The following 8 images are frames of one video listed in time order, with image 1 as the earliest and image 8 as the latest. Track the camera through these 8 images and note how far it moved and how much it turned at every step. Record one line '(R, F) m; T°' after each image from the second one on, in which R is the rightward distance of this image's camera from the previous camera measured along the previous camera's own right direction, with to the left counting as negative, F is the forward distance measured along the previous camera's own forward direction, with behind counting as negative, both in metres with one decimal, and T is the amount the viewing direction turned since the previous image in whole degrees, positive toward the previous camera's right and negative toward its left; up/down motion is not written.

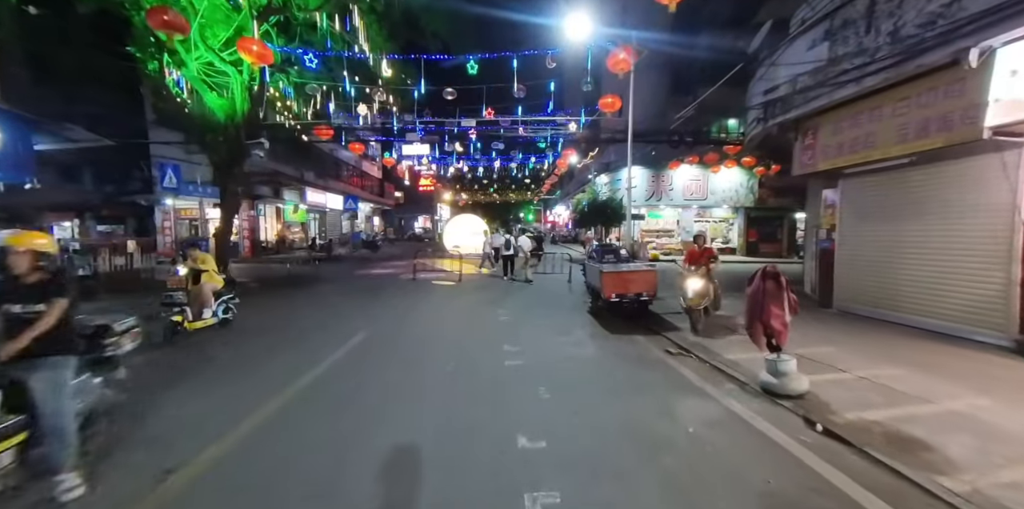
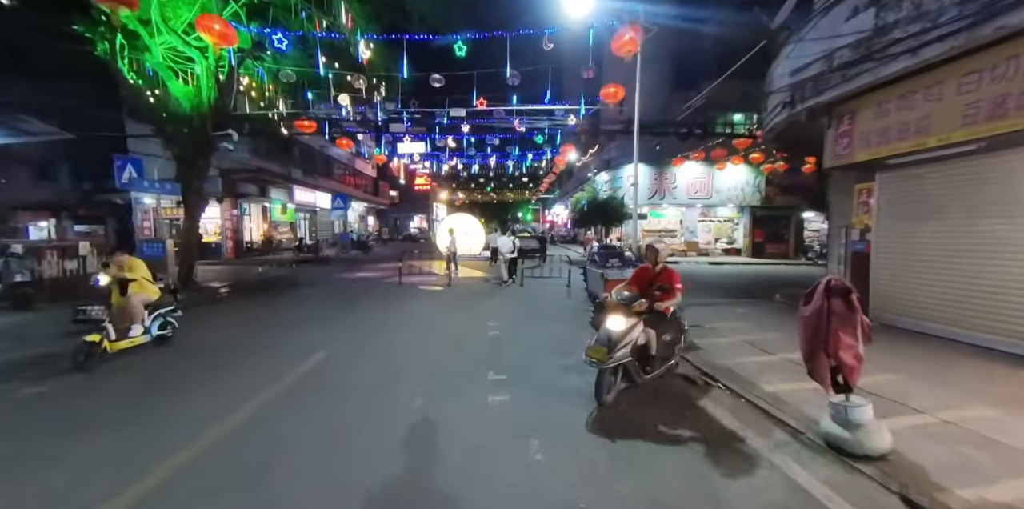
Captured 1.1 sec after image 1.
(+0.2, +1.3) m; 0°
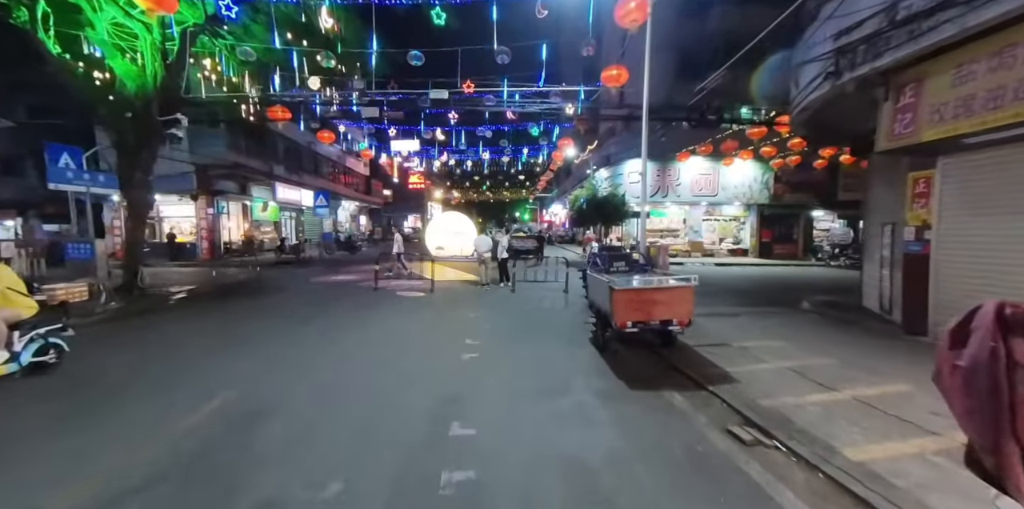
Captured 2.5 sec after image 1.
(+0.3, +1.6) m; 0°
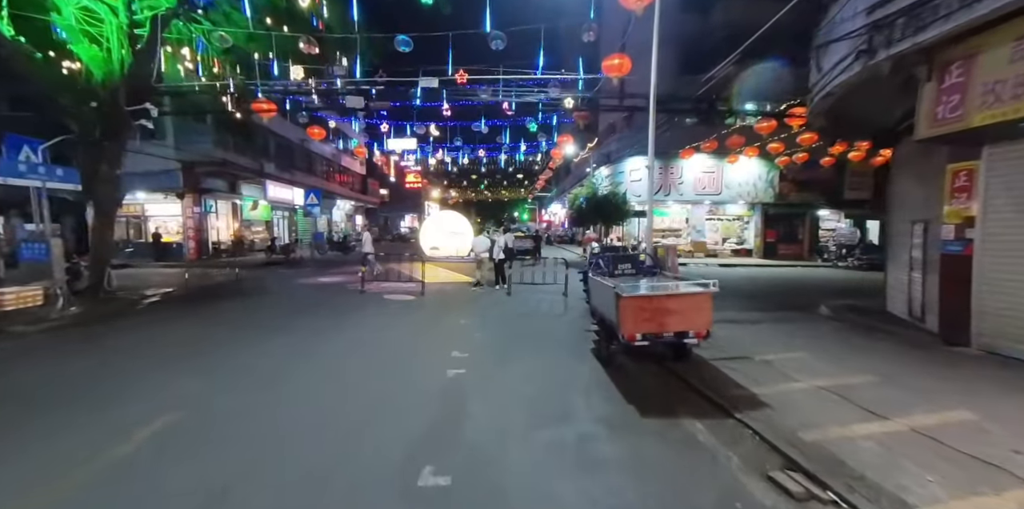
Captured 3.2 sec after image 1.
(+0.1, +0.8) m; 0°
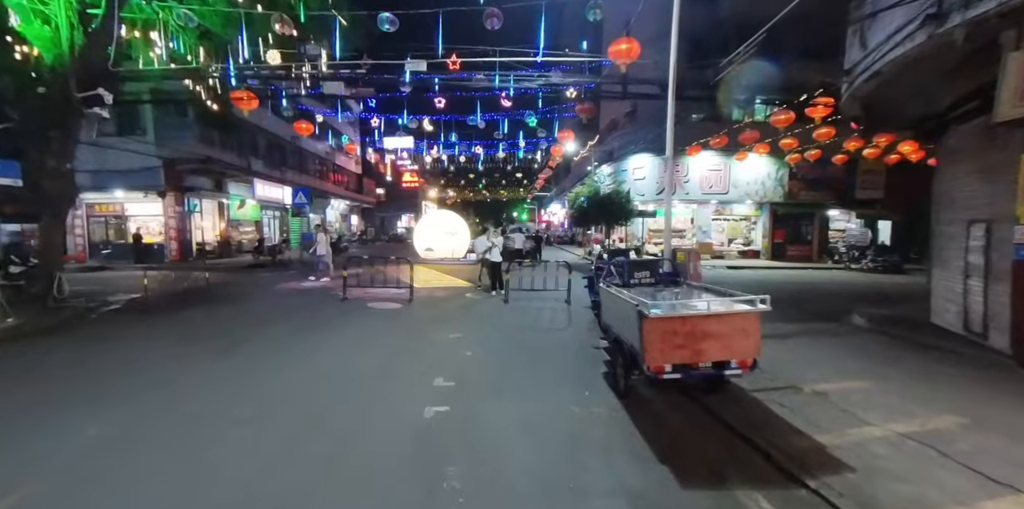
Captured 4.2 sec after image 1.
(0.0, +1.1) m; 0°
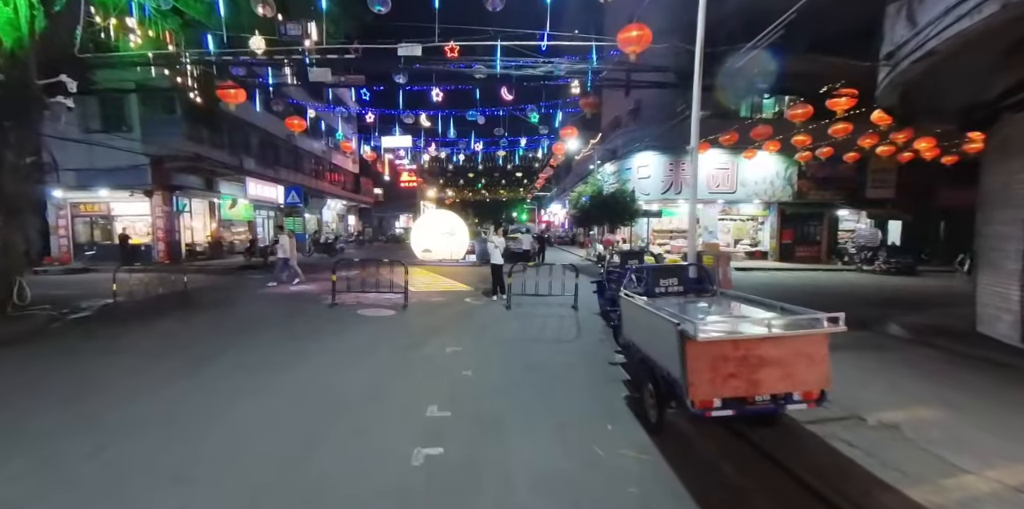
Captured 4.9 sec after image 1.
(-0.1, +0.8) m; 0°
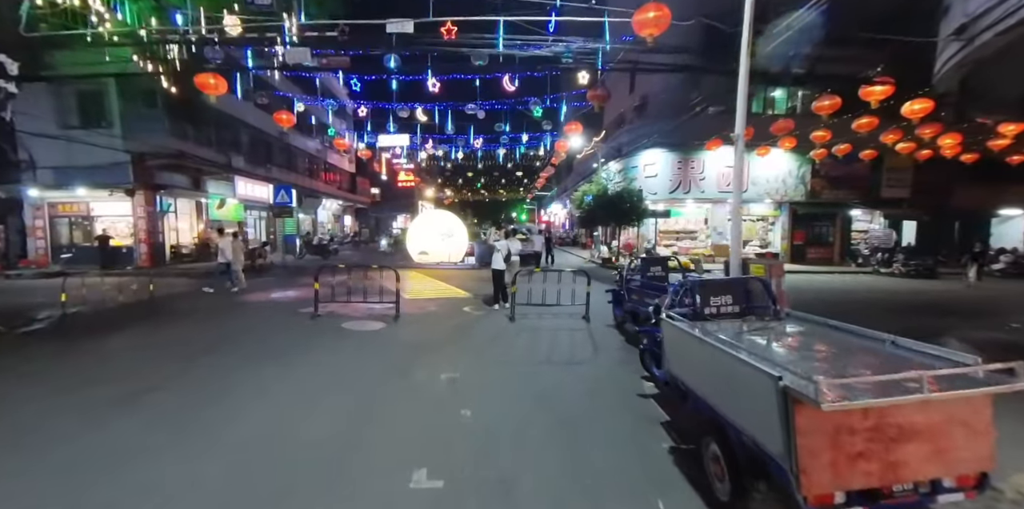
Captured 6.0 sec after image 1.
(-0.1, +1.1) m; 0°
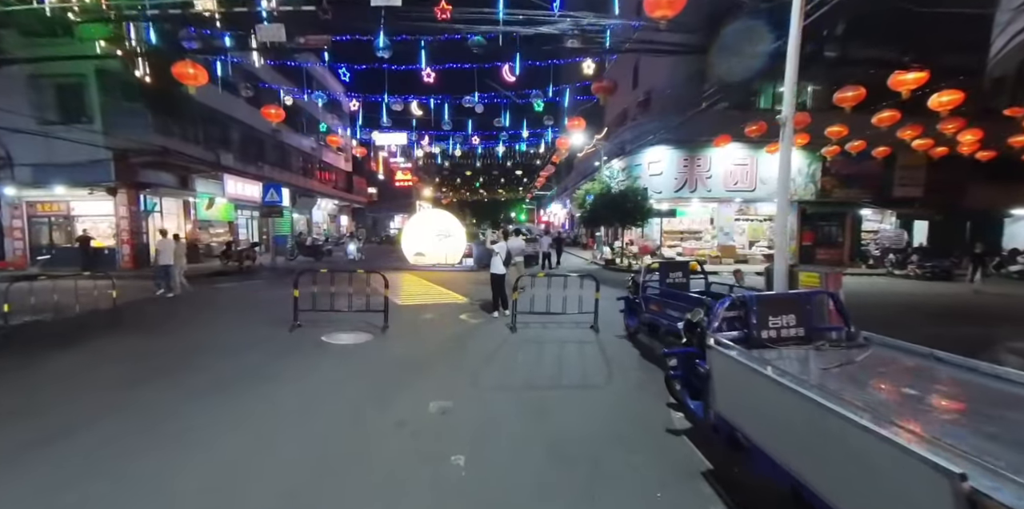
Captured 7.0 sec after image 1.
(0.0, +0.9) m; 0°
